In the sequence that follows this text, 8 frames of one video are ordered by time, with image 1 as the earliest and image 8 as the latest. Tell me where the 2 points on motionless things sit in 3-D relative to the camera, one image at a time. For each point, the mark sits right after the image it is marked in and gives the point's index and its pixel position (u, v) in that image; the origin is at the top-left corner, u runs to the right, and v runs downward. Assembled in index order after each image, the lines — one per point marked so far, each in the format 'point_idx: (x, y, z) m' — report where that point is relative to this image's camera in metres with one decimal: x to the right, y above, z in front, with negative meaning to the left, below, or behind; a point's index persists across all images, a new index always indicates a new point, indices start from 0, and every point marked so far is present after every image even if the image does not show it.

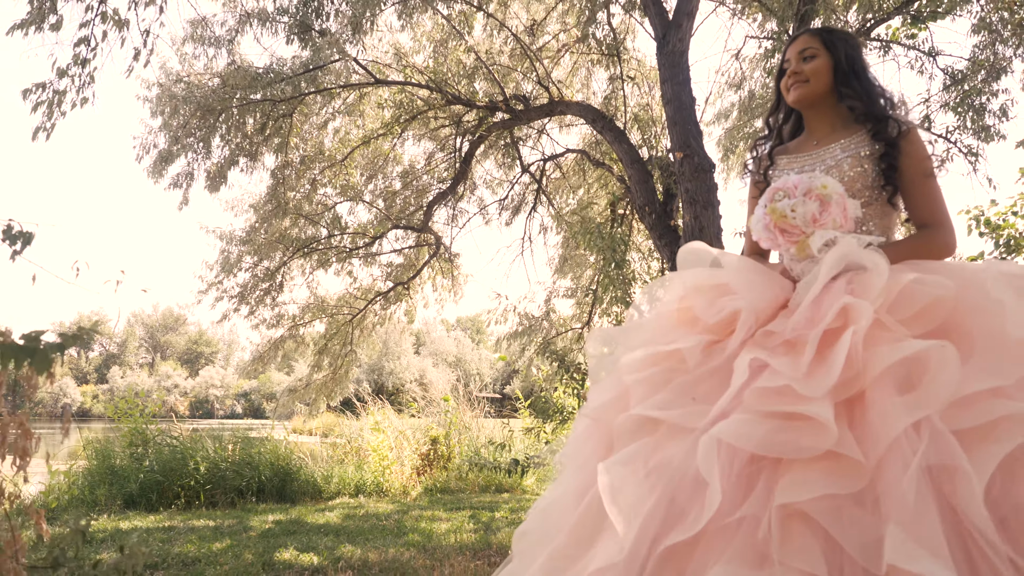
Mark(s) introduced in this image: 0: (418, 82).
0: (-0.9, +2.0, +7.5) m
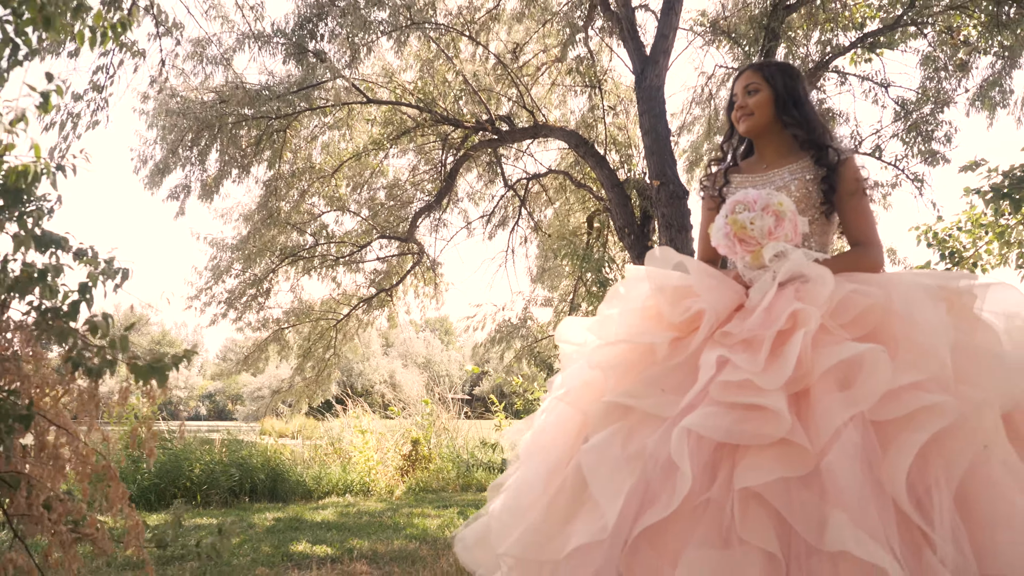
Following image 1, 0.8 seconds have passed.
0: (-1.0, +1.9, +7.9) m
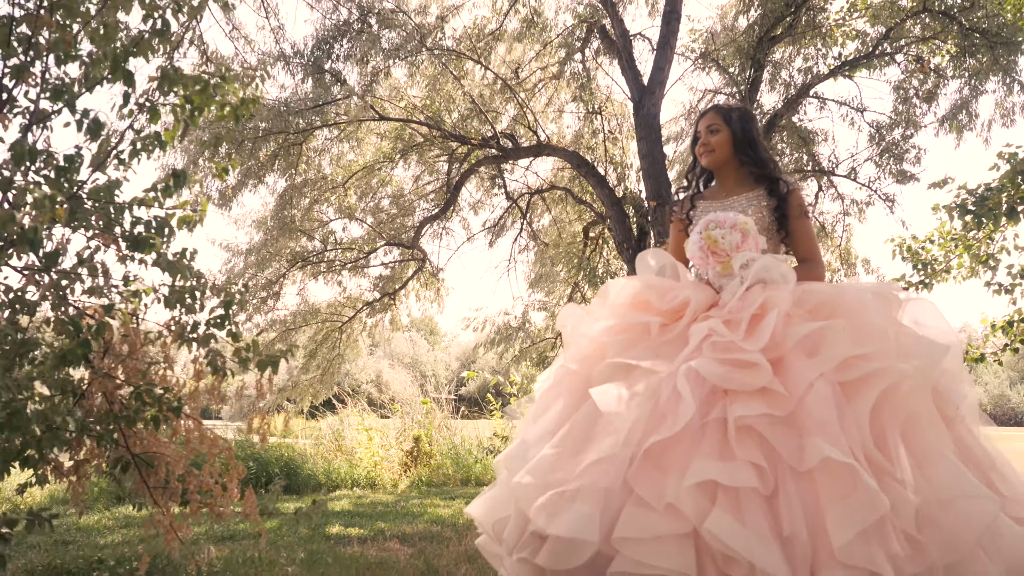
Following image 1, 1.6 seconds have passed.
0: (-1.0, +1.8, +8.3) m
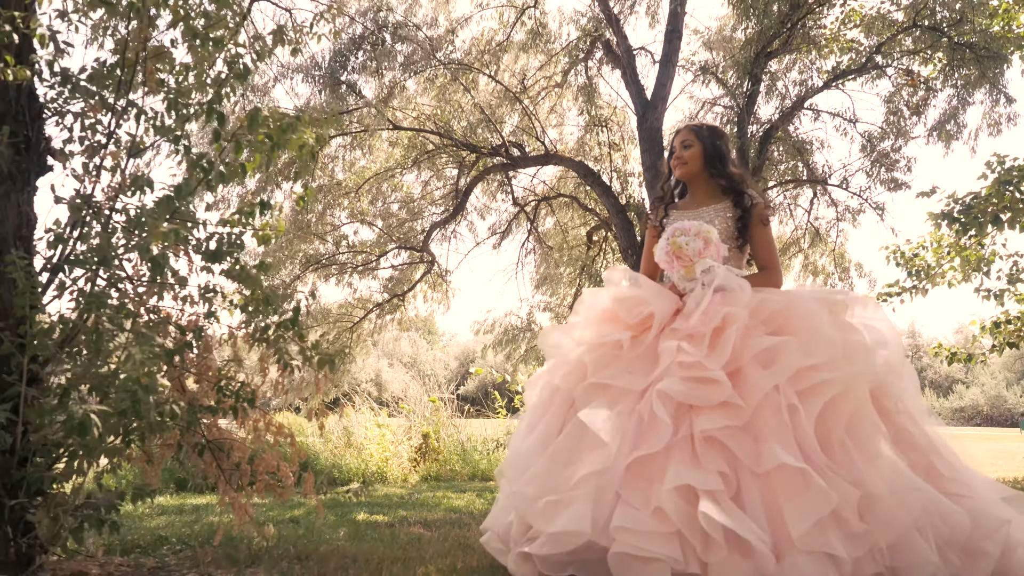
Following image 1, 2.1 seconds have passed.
0: (-0.9, +1.8, +8.7) m
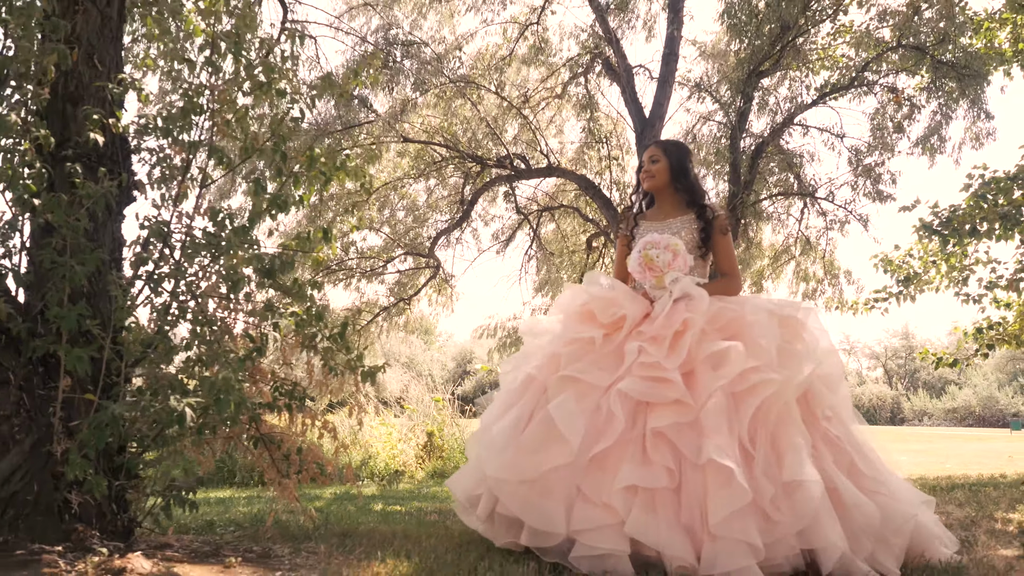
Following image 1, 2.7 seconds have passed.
0: (-0.9, +1.8, +9.1) m
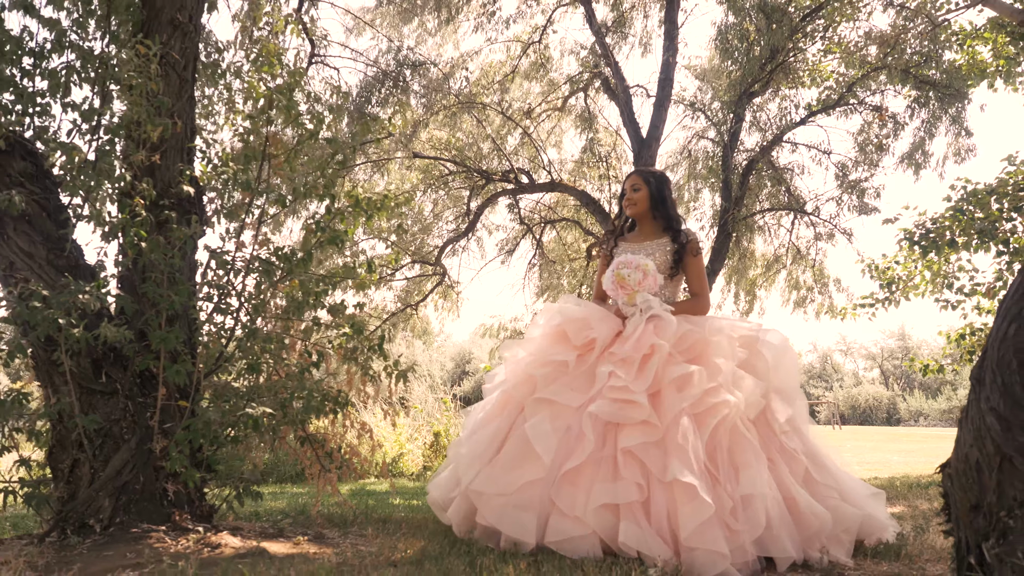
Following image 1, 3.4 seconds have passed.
0: (-0.8, +1.7, +9.5) m
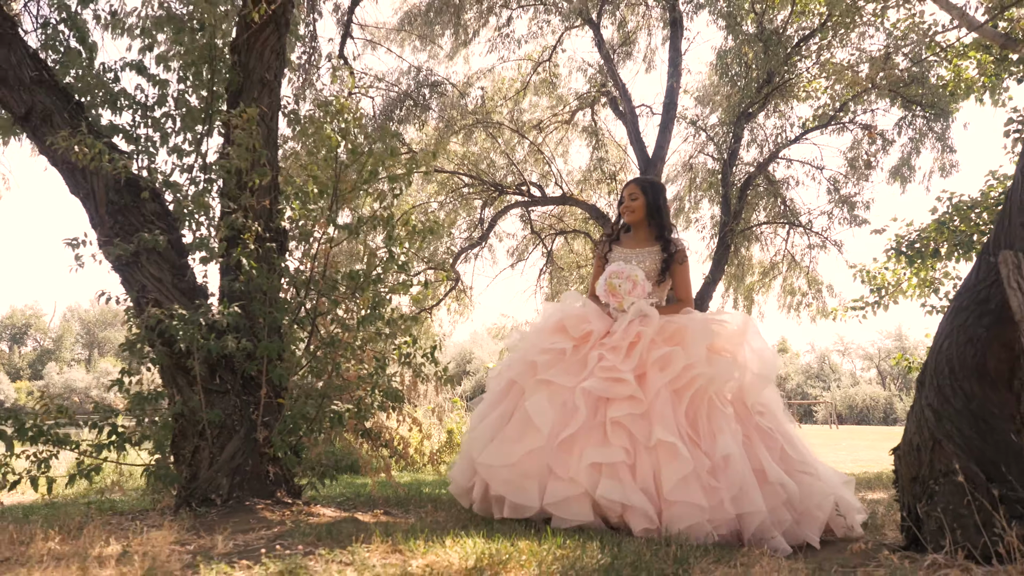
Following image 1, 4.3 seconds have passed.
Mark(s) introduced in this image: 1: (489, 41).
0: (-0.7, +1.6, +10.1) m
1: (-0.3, +3.2, +9.9) m
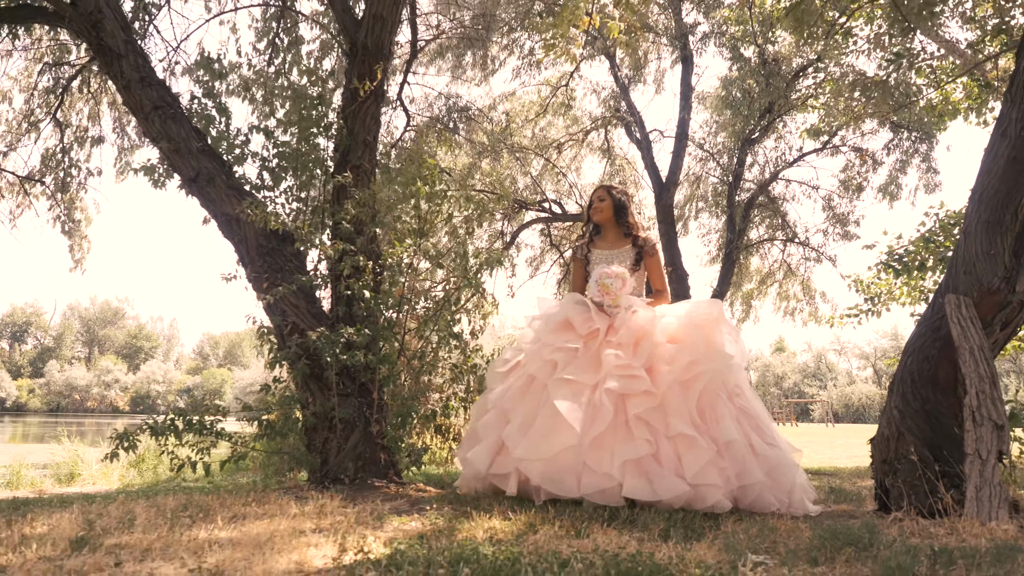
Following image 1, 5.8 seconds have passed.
0: (-0.4, +1.5, +10.9) m
1: (0.0, +3.1, +10.8) m
